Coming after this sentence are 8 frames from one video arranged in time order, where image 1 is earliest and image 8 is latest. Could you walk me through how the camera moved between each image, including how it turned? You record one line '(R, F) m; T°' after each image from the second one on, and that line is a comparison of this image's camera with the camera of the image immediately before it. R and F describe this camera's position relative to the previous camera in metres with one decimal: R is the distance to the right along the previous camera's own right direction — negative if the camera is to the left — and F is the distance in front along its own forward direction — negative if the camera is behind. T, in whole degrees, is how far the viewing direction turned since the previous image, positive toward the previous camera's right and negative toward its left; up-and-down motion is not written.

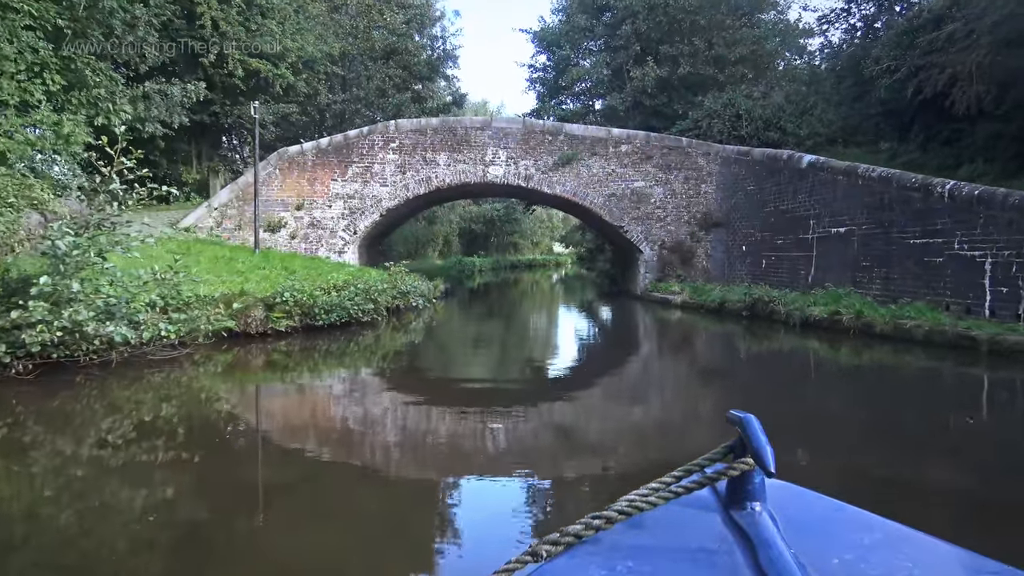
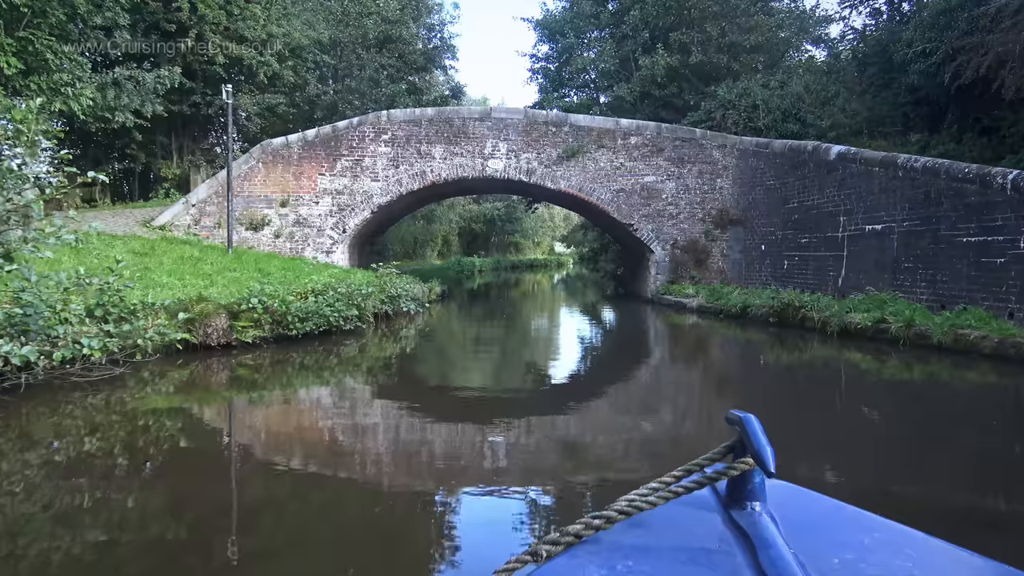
(0.0, +1.1) m; 0°
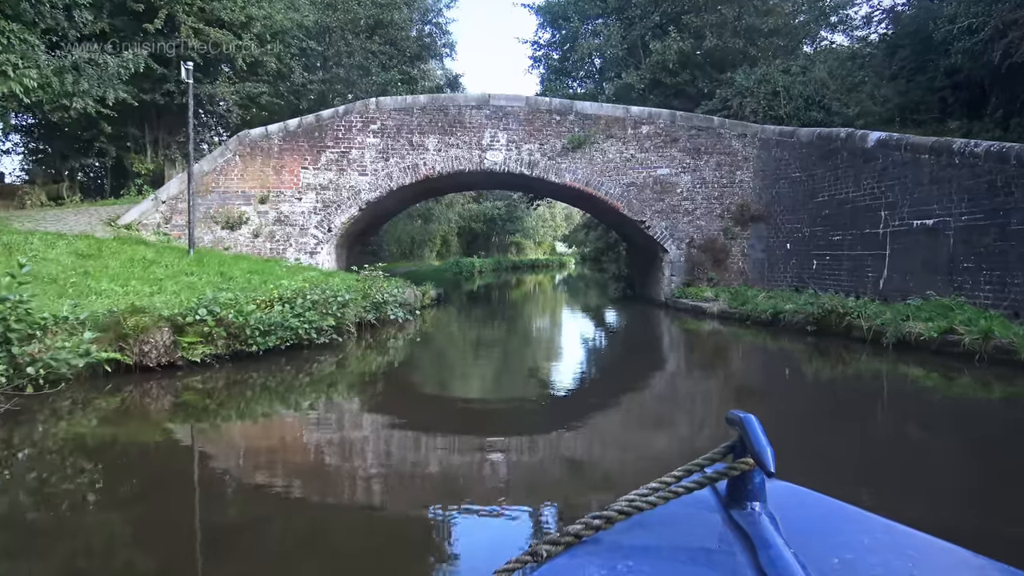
(0.0, +1.2) m; 0°
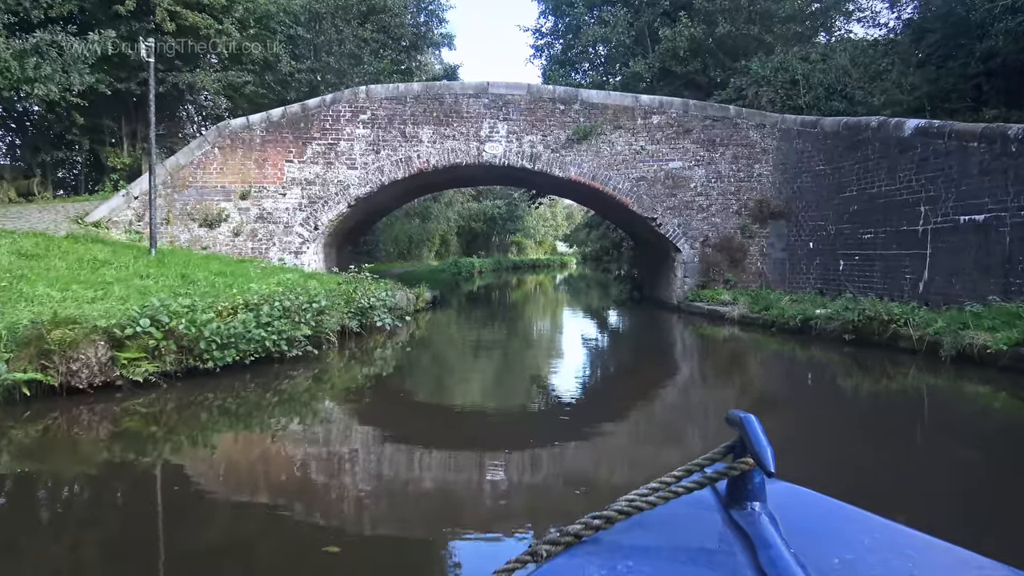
(0.0, +1.0) m; 0°
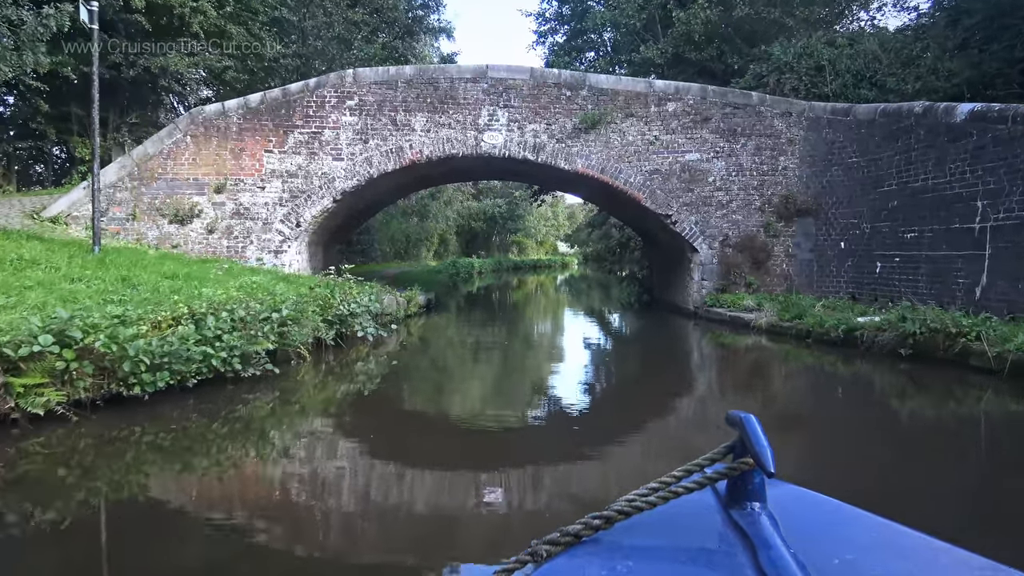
(0.0, +1.1) m; 0°
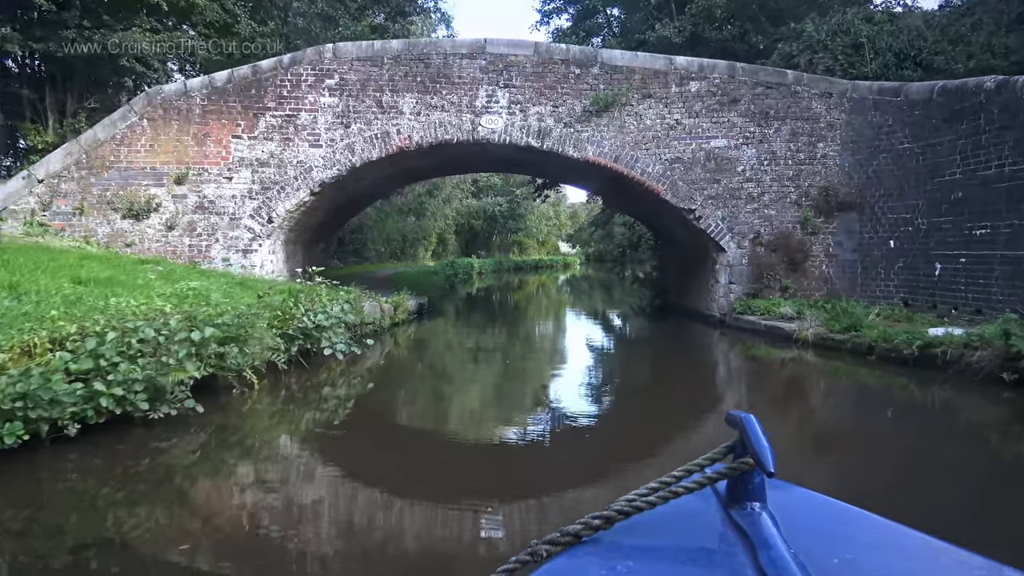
(0.0, +1.4) m; 0°
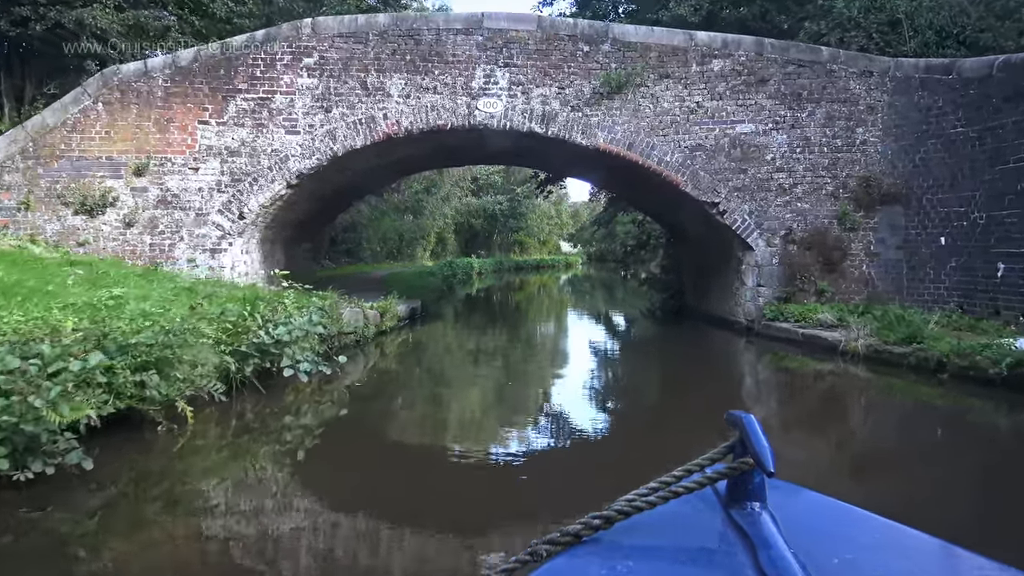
(0.0, +1.1) m; 0°
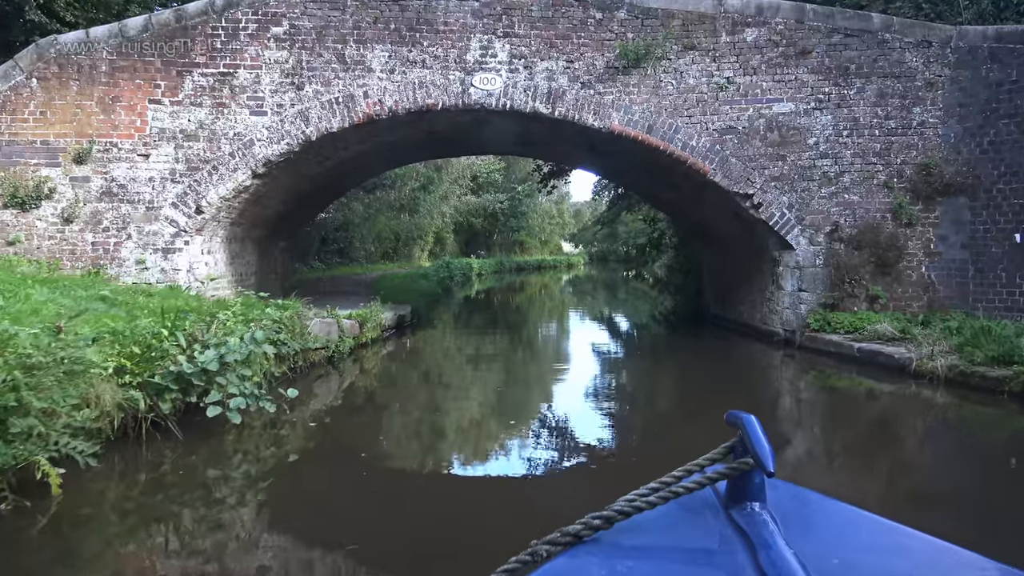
(0.0, +1.2) m; 0°
